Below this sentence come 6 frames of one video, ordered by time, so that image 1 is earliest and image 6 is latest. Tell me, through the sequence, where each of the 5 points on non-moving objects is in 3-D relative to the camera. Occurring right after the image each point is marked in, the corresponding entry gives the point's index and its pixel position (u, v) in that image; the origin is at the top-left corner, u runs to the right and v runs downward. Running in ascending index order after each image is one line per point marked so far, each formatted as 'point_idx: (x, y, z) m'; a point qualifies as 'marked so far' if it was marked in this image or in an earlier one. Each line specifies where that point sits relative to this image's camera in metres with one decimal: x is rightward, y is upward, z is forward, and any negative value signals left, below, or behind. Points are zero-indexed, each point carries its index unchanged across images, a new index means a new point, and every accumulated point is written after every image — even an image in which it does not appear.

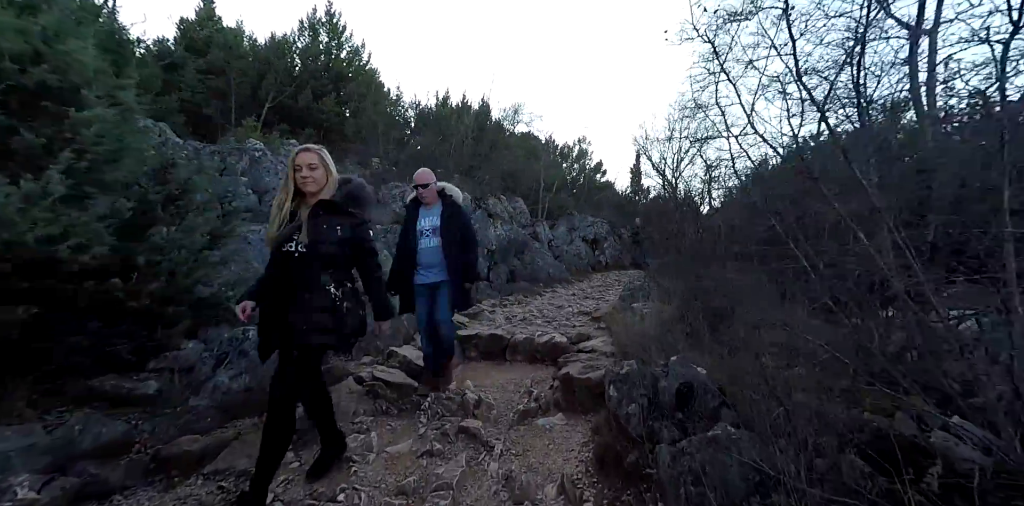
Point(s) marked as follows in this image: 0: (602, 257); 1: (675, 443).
0: (+3.2, -0.1, +17.6) m
1: (+0.8, -0.9, +2.4) m
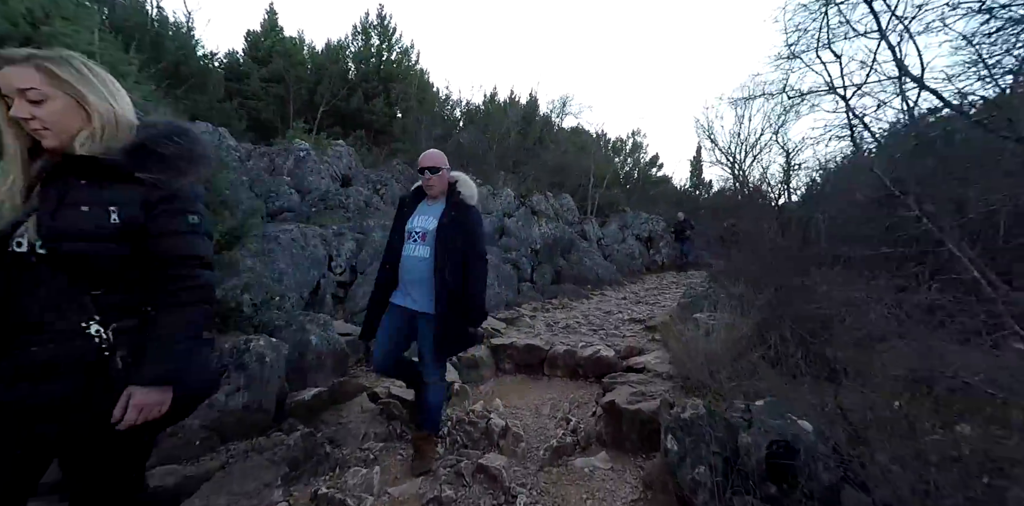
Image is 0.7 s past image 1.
0: (+4.9, -0.1, +16.5) m
1: (+0.9, -0.9, +1.6) m
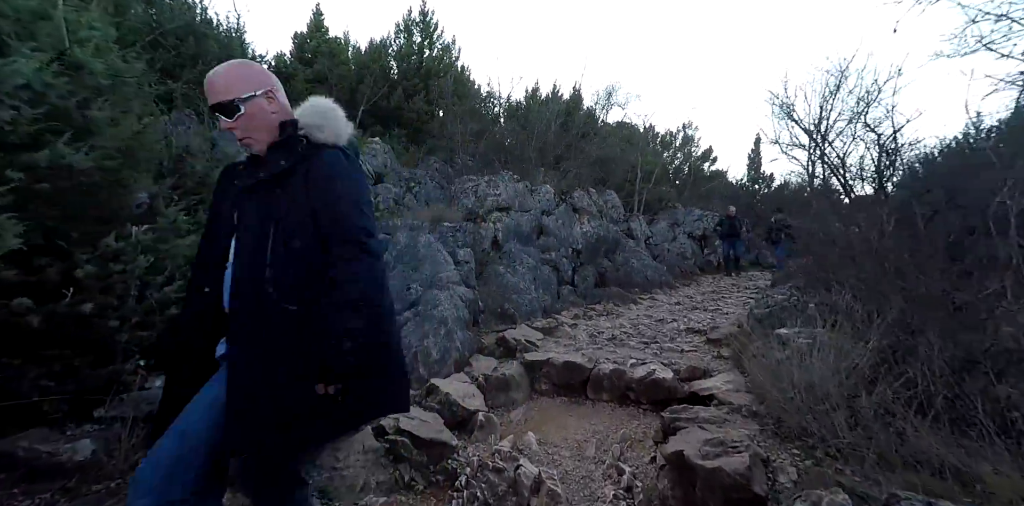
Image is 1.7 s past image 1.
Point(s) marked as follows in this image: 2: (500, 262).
0: (+6.2, -0.1, +15.3) m
1: (+0.9, -0.9, +0.8) m
2: (-0.2, -0.2, +8.7) m
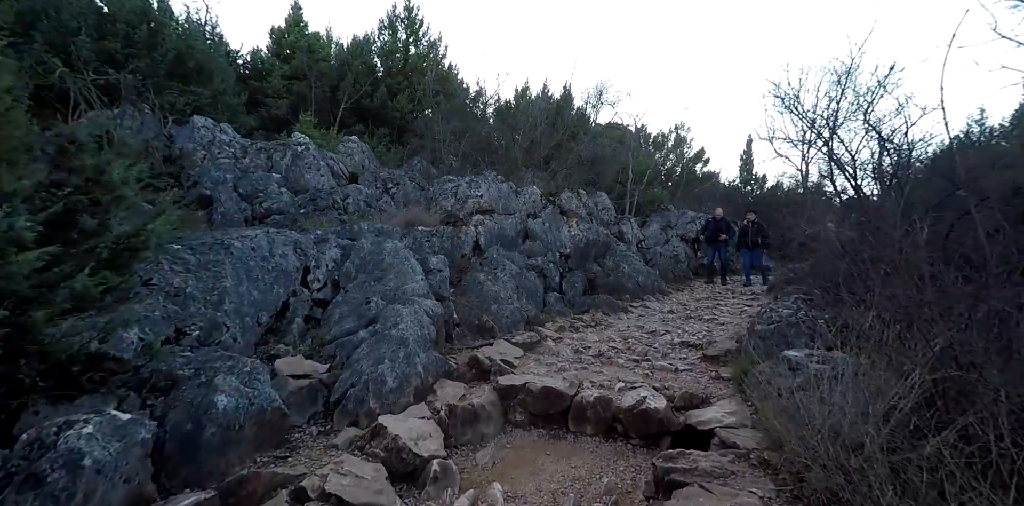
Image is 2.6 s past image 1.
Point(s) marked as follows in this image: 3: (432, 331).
0: (+5.8, -0.2, +14.7) m
1: (+0.7, -1.0, +0.2) m
2: (-0.5, -0.3, +8.1) m
3: (-0.8, -0.7, +4.6) m
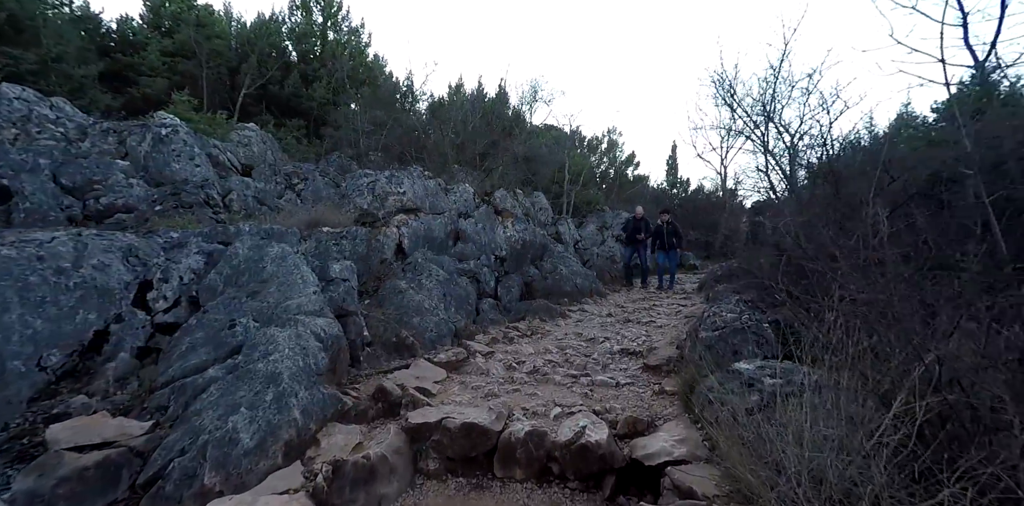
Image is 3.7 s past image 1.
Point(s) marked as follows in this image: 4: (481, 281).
0: (+3.9, -0.2, +14.5) m
1: (+0.6, -1.0, -0.6) m
2: (-1.6, -0.3, +7.1) m
3: (-1.4, -0.8, +3.6) m
4: (-0.5, -0.5, +8.6) m
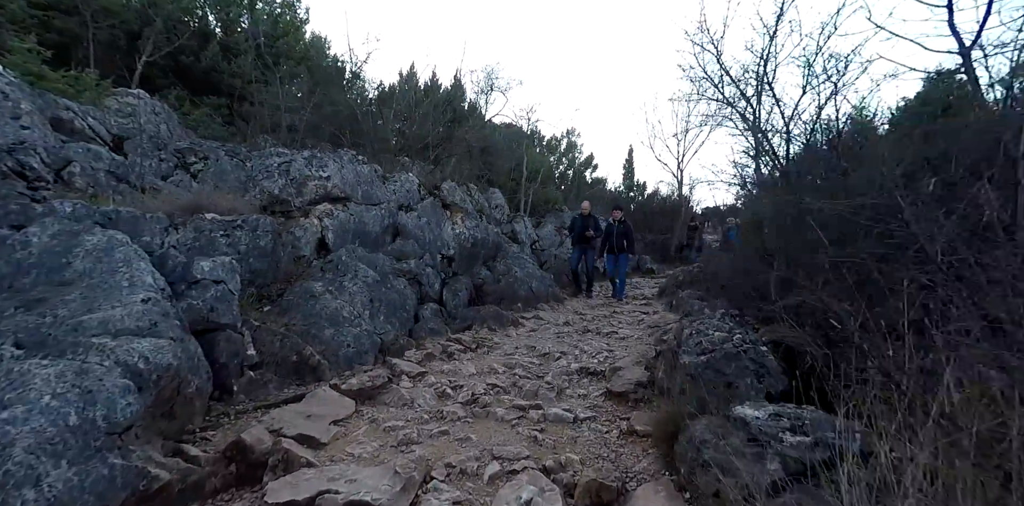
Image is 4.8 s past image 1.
0: (+2.5, -0.3, +13.6) m
1: (+0.5, -1.0, -1.7) m
2: (-2.3, -0.3, +5.8) m
3: (-1.8, -0.7, +2.3) m
4: (-1.4, -0.5, +7.4) m
